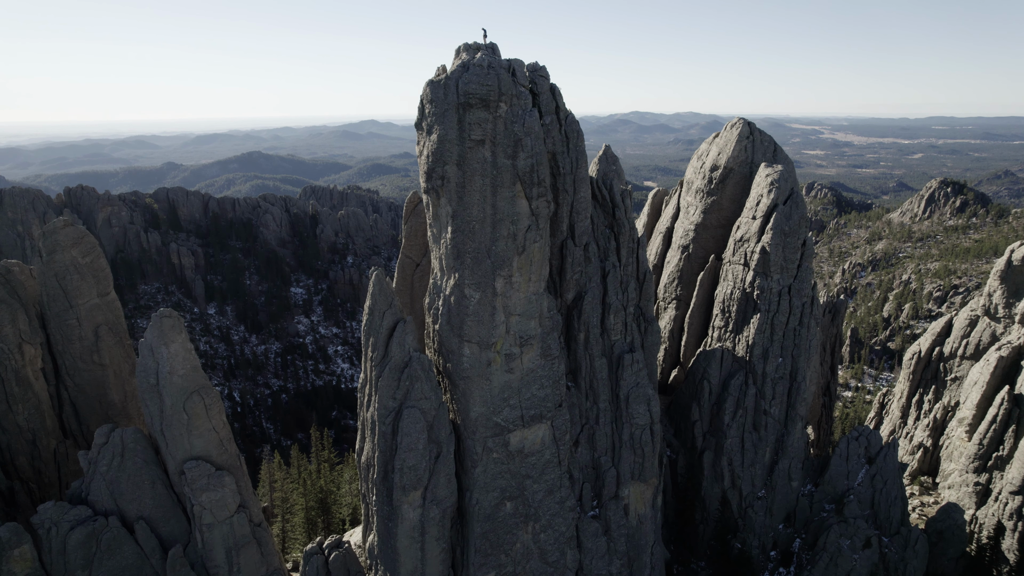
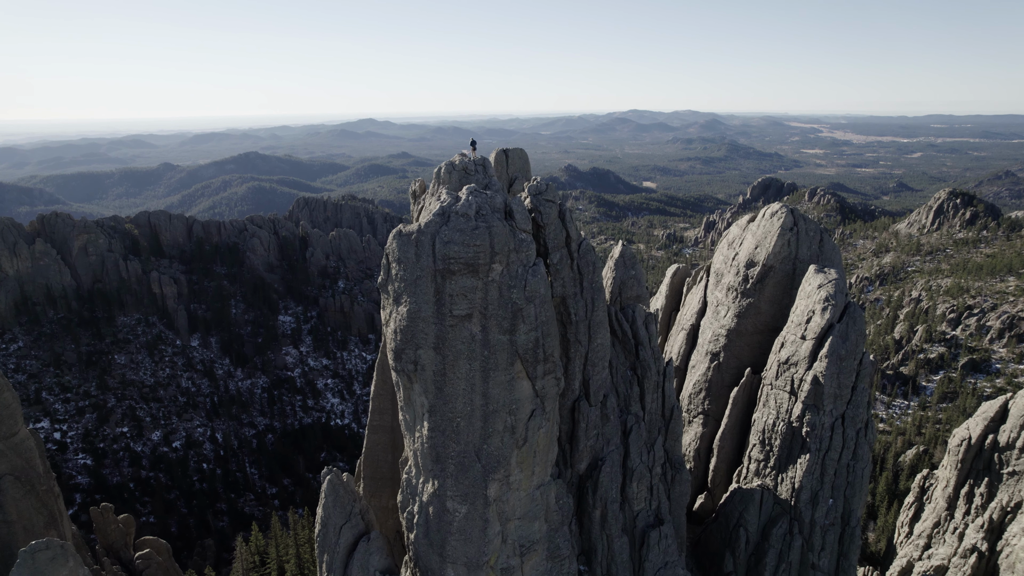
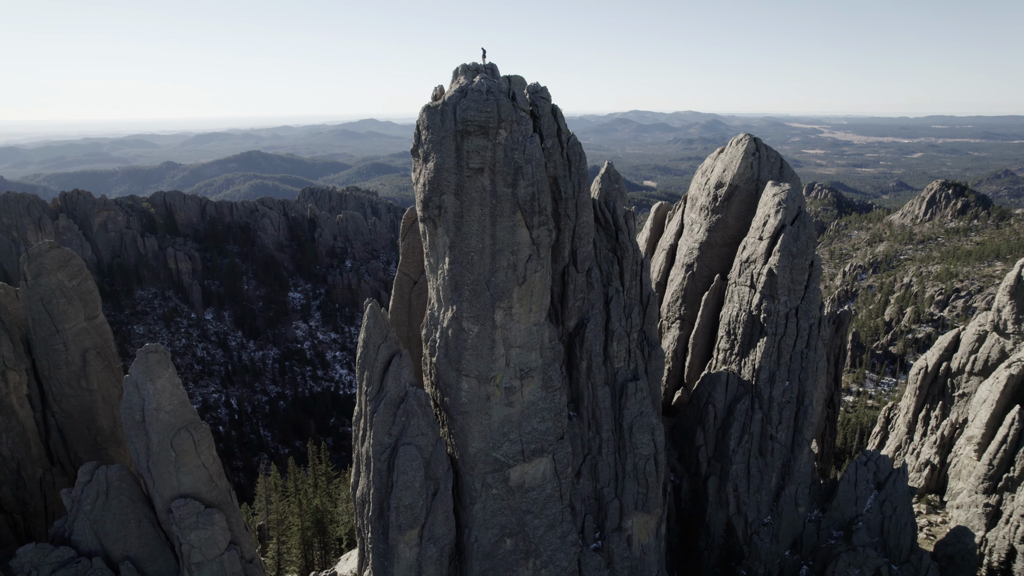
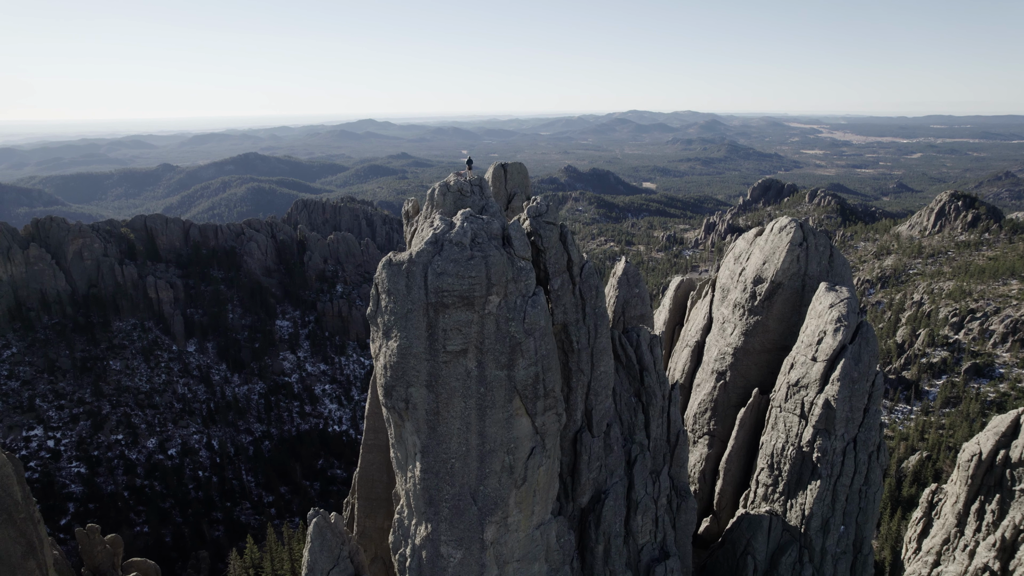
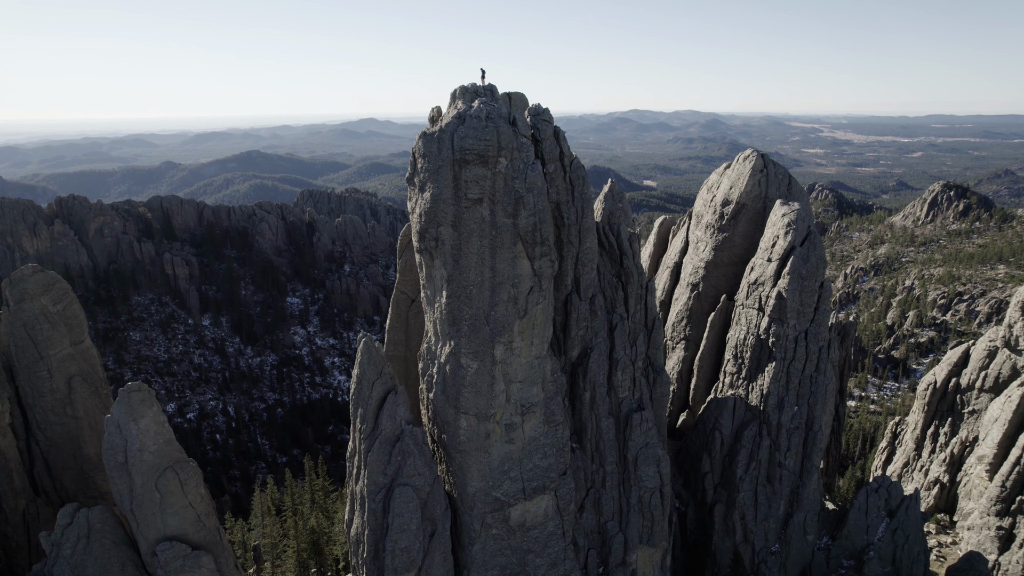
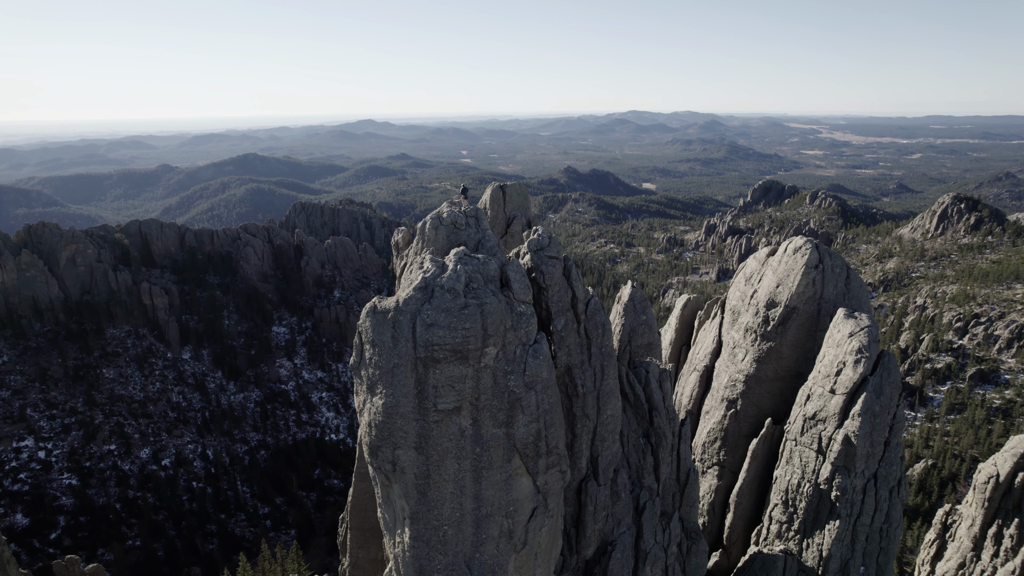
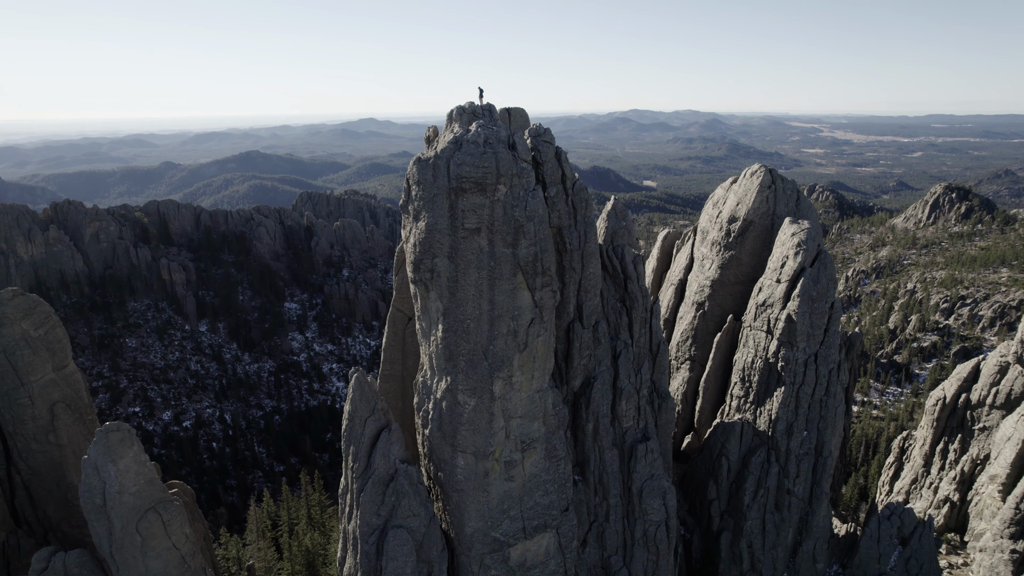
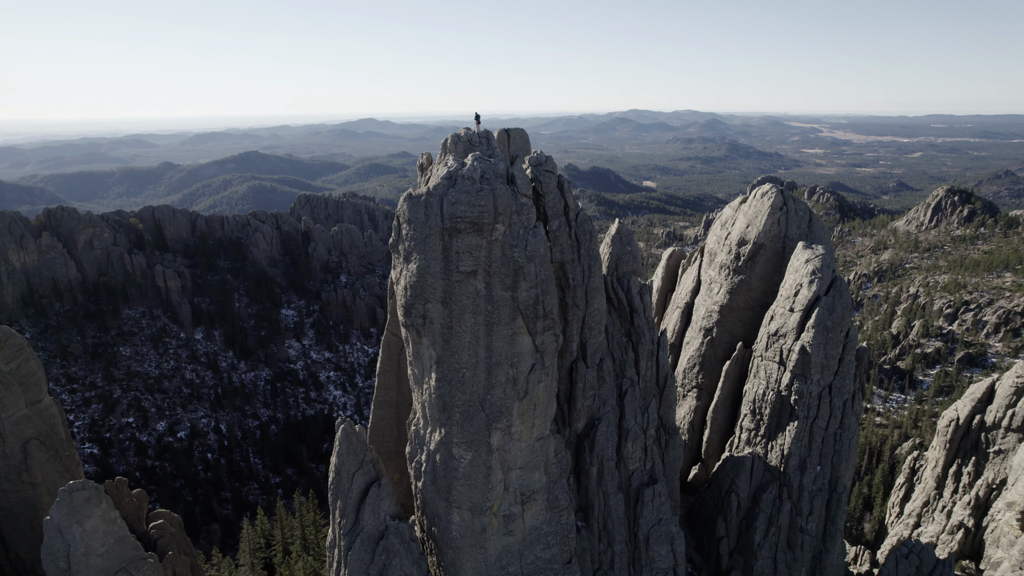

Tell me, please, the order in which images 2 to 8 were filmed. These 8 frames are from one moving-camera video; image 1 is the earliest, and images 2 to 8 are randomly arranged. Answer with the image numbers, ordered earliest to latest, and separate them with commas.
3, 5, 7, 8, 2, 4, 6
